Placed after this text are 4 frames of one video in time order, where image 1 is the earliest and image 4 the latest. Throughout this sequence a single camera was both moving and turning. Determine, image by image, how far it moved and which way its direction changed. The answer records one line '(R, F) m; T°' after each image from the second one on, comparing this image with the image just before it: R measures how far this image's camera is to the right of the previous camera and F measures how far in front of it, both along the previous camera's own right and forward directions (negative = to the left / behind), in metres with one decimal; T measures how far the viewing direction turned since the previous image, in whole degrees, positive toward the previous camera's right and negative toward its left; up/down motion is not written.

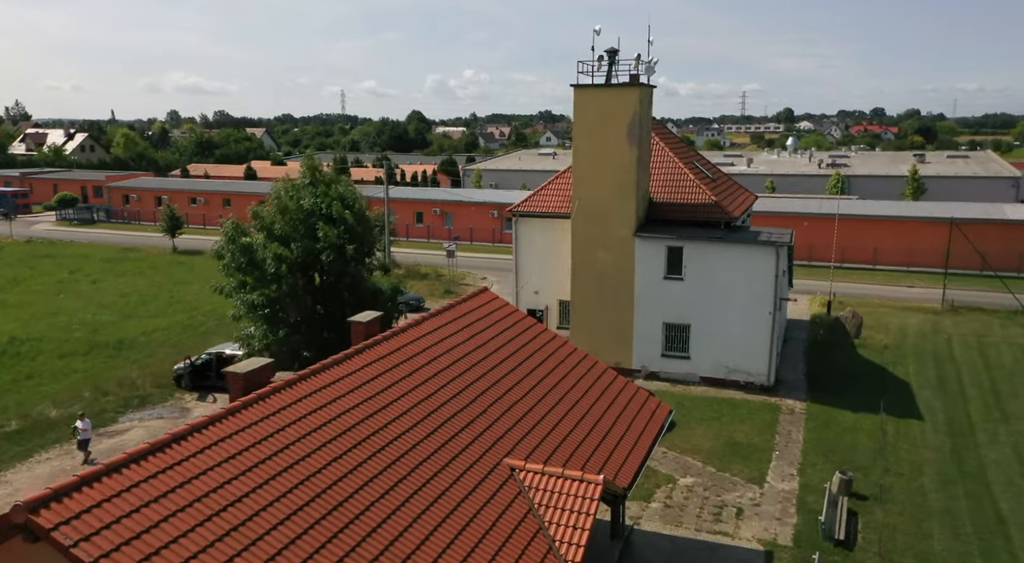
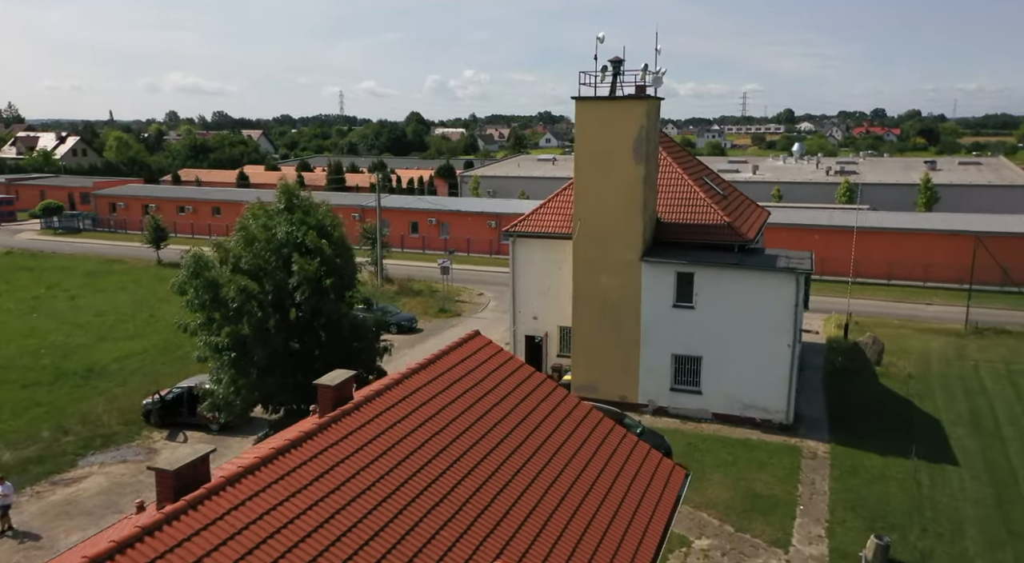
(+0.1, +1.7) m; 0°
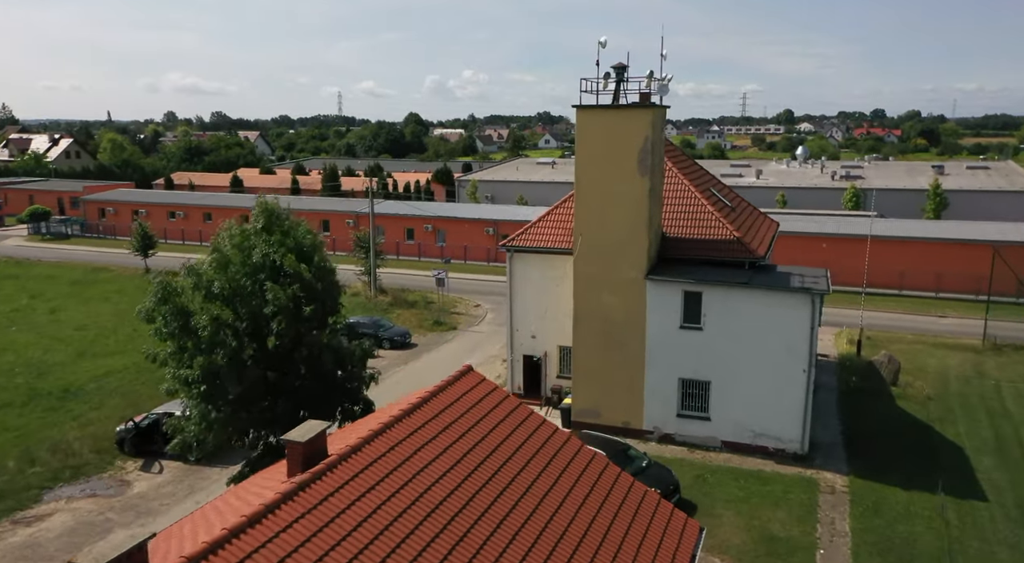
(+0.1, +1.2) m; 0°
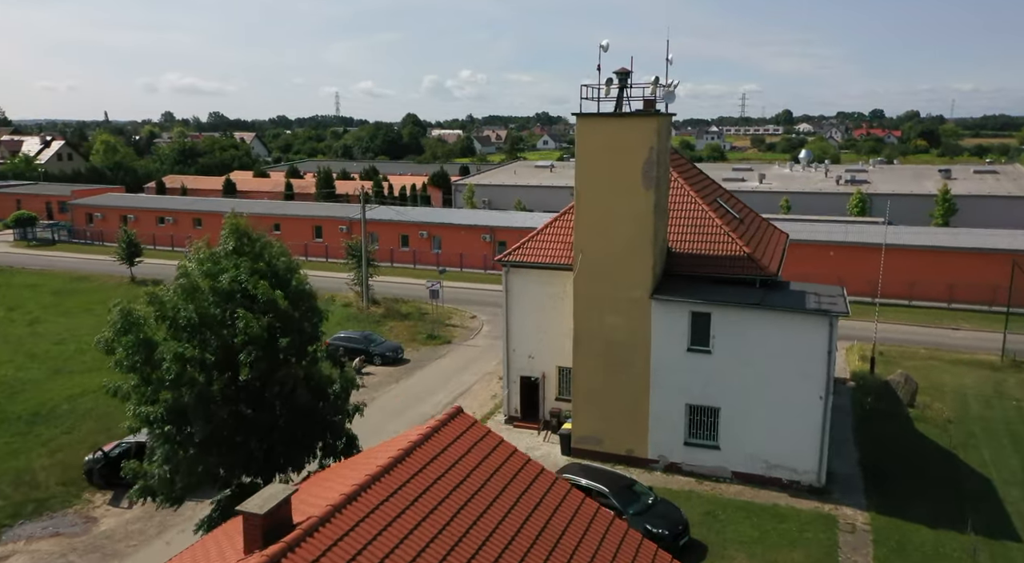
(+0.1, +1.2) m; 0°
